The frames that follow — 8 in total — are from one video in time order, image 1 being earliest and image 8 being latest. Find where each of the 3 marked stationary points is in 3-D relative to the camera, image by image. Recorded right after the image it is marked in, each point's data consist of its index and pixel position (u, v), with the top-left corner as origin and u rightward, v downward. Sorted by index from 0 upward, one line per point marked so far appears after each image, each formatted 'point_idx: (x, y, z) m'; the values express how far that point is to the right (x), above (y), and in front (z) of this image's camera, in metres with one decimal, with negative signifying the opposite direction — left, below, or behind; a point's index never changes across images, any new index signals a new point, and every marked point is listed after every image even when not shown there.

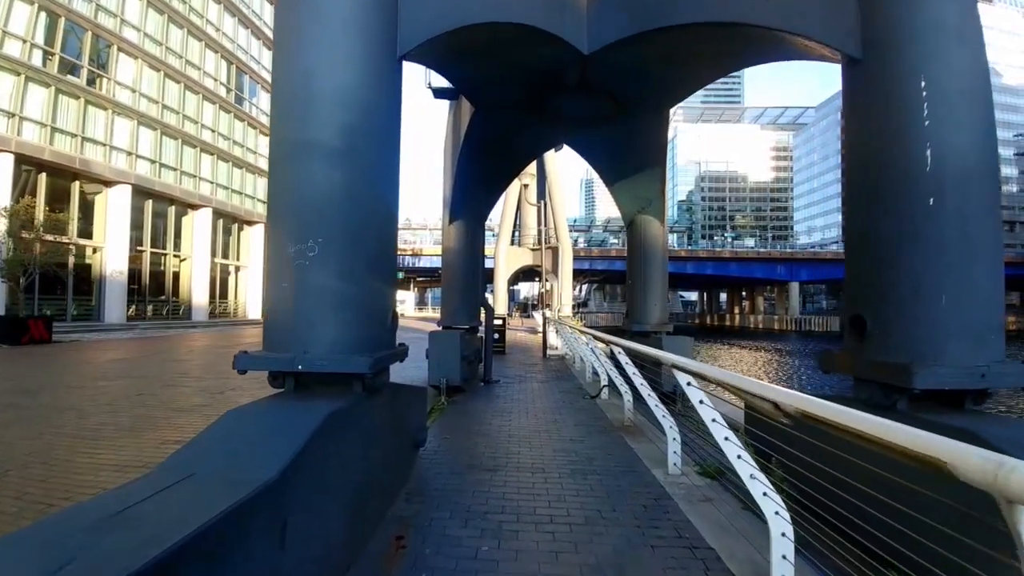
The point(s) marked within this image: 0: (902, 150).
0: (+2.5, +0.9, +3.8) m
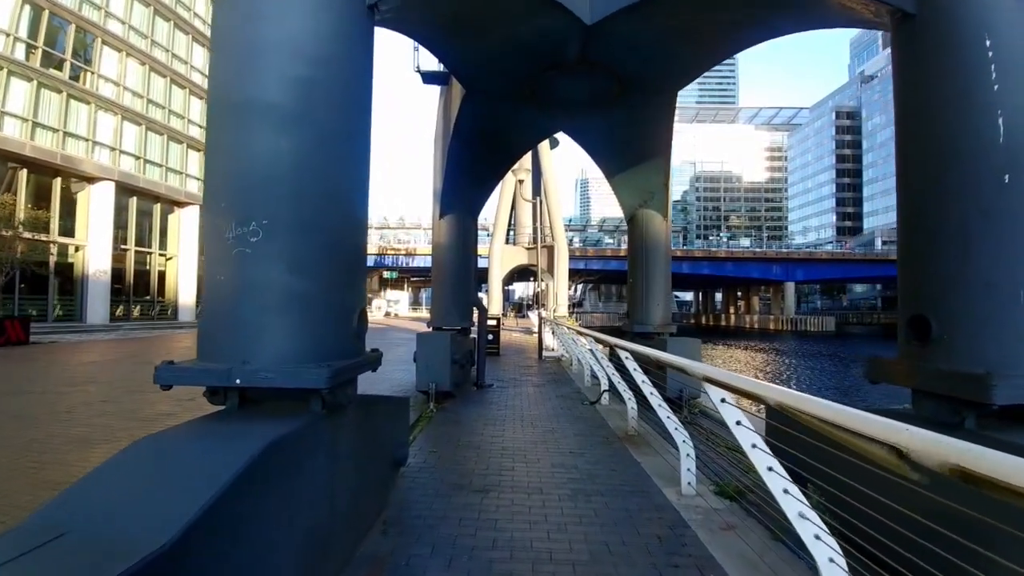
0: (+2.4, +0.9, +3.2) m
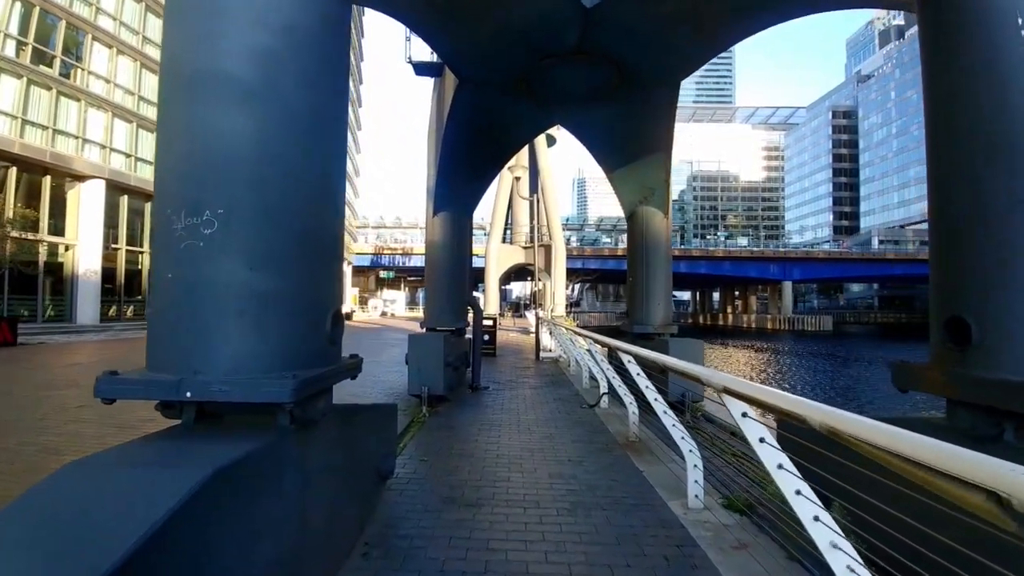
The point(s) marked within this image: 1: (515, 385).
0: (+2.4, +0.9, +2.9) m
1: (0.0, -1.7, +10.8) m
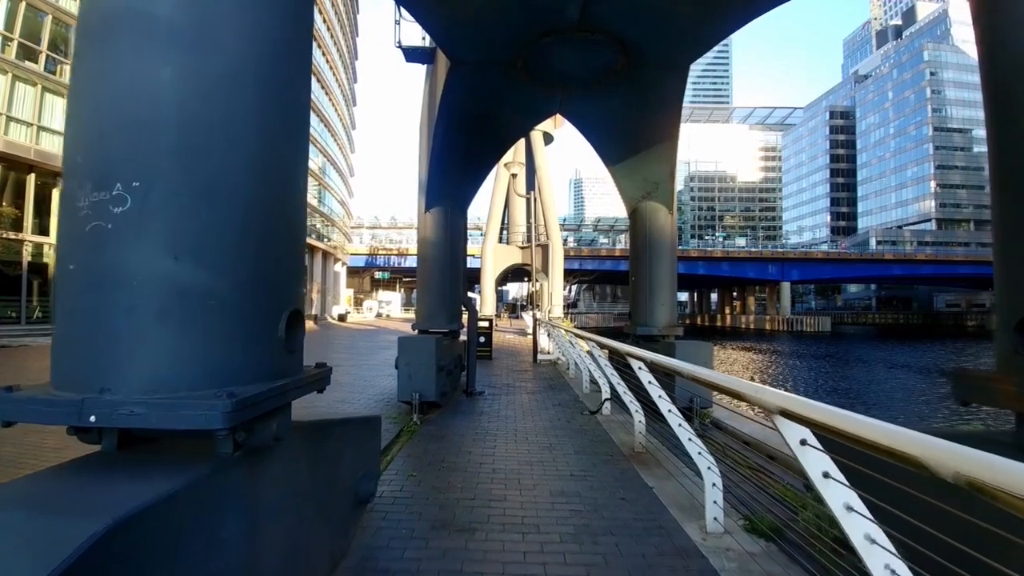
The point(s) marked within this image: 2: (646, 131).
0: (+2.4, +0.9, +2.5) m
1: (0.0, -1.7, +10.3) m
2: (+1.9, +2.2, +8.7) m
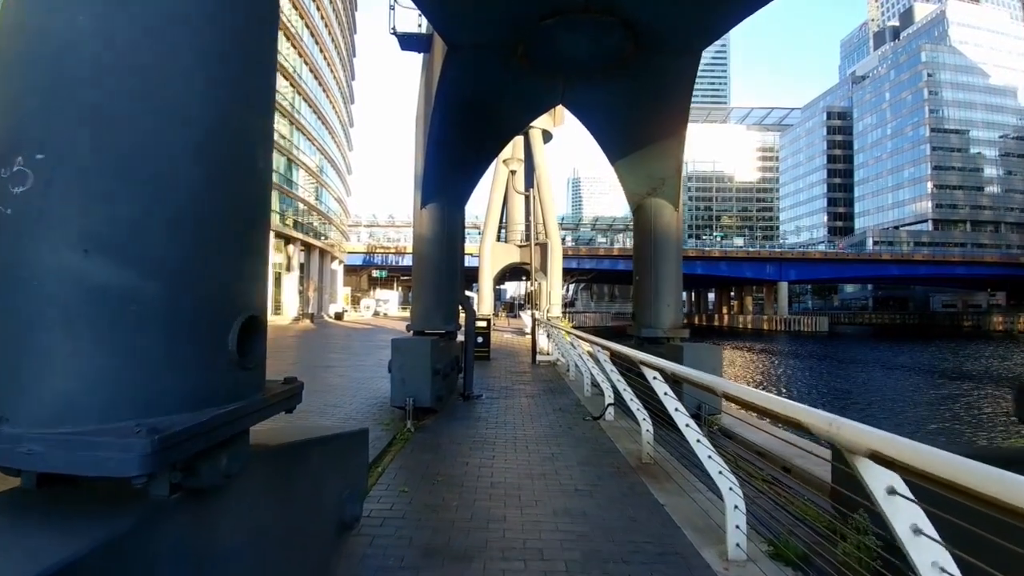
0: (+2.4, +0.9, +2.1) m
1: (0.0, -1.7, +10.0) m
2: (+1.9, +2.2, +8.4) m
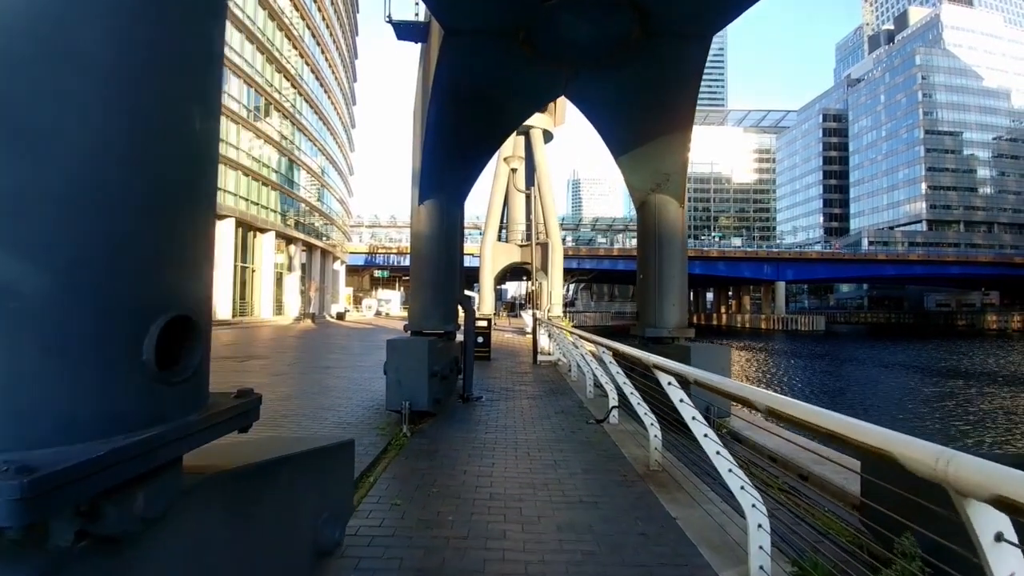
0: (+2.4, +0.9, +1.8) m
1: (0.0, -1.7, +9.7) m
2: (+1.9, +2.3, +8.1) m
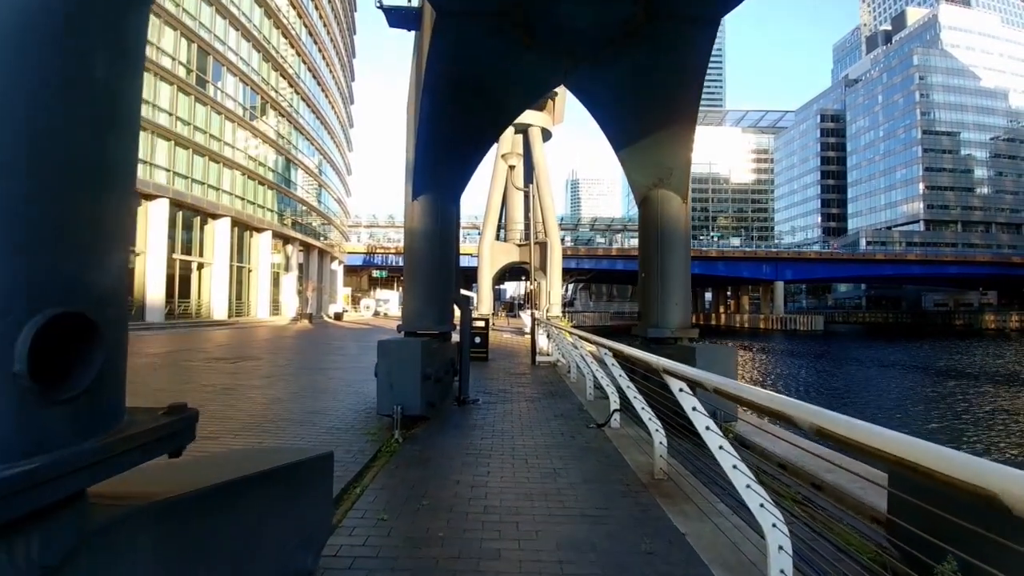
0: (+2.4, +0.9, +1.5) m
1: (-0.1, -1.7, +9.4) m
2: (+1.9, +2.3, +7.8) m
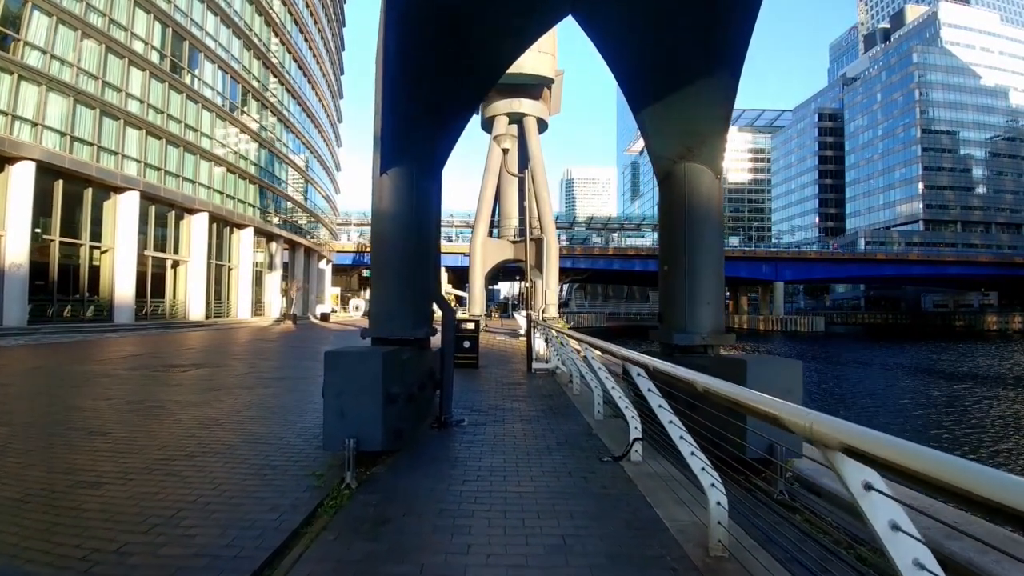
0: (+2.4, +1.0, 0.0) m
1: (-0.2, -1.6, +7.8) m
2: (+1.8, +2.3, +6.2) m
